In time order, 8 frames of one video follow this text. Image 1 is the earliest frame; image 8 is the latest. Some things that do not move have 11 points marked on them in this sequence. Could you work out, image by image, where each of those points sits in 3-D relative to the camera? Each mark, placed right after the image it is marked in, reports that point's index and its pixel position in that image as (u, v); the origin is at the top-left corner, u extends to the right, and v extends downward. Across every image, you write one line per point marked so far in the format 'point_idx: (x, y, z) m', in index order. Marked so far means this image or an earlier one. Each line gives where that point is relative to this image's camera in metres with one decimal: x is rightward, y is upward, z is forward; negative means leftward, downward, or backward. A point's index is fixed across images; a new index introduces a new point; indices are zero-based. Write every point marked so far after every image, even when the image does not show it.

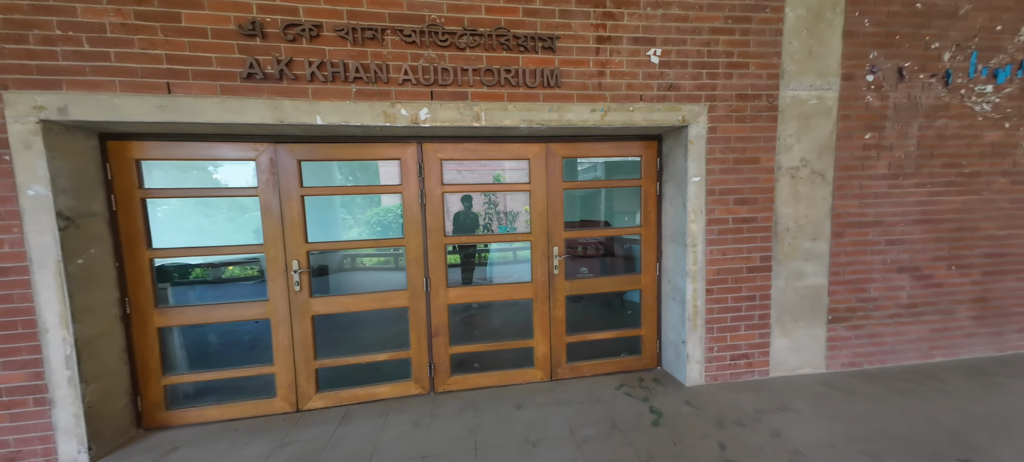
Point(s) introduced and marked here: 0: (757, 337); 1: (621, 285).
0: (+1.7, -0.8, +2.2) m
1: (+0.8, -0.4, +2.3) m
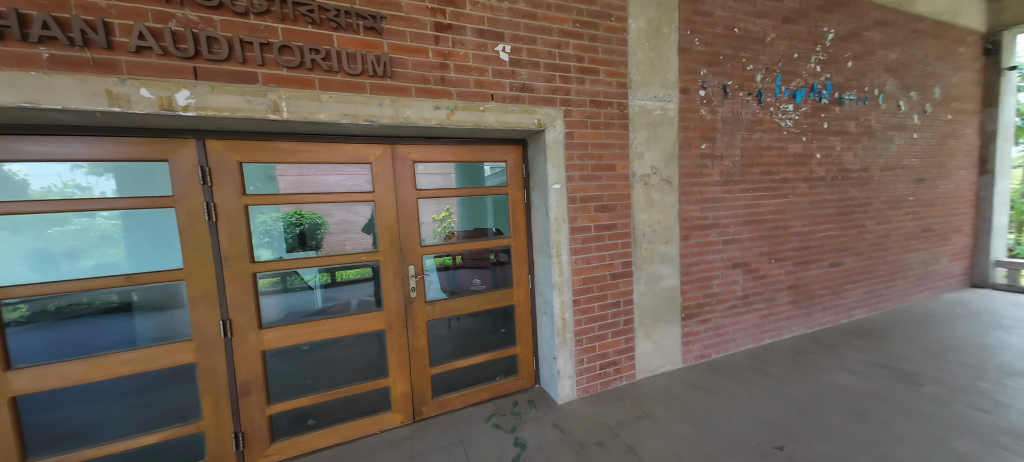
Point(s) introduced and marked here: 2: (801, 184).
0: (+0.8, -0.8, +2.3) m
1: (-0.1, -0.5, +2.1) m
2: (+2.9, +0.5, +3.2) m
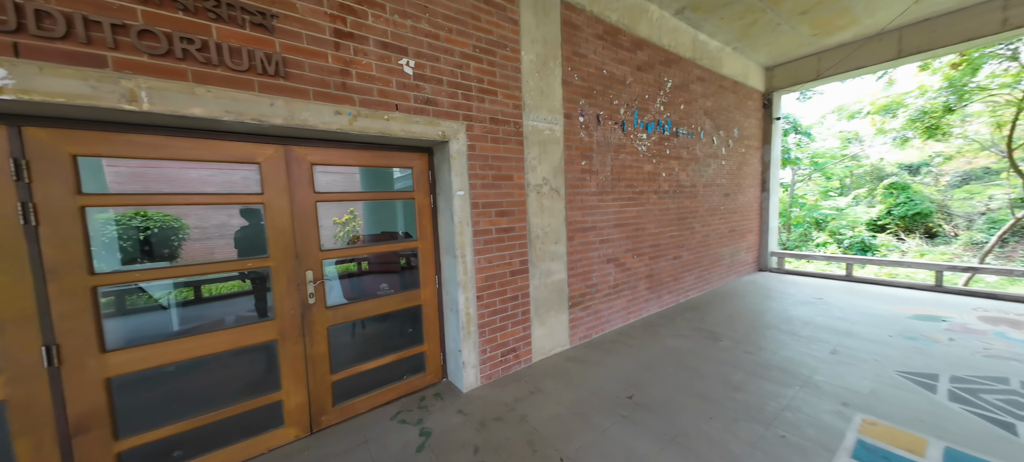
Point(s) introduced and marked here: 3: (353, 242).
0: (+0.1, -0.8, +2.6) m
1: (-0.8, -0.5, +2.2) m
2: (+1.8, +0.5, +4.0) m
3: (-1.0, -0.1, +2.0) m
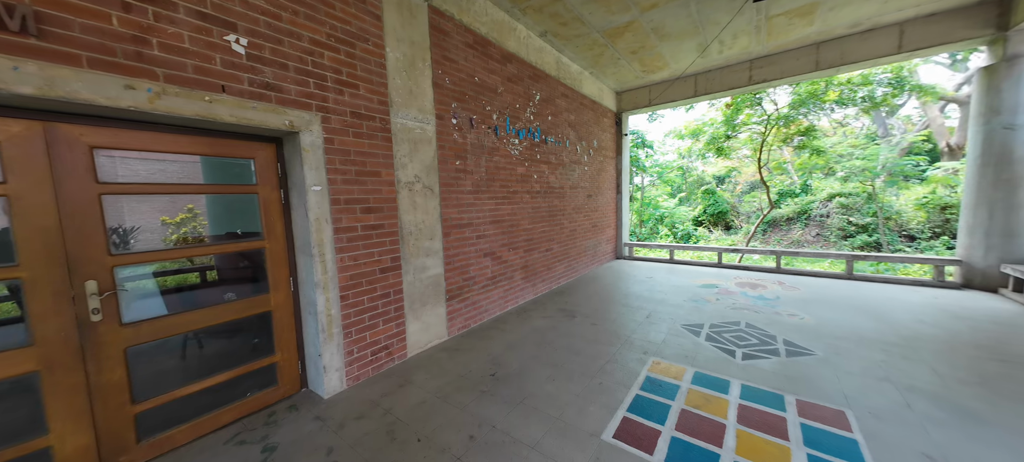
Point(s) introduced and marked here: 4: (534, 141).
0: (-1.0, -0.8, +2.6) m
1: (-1.7, -0.5, +1.9) m
2: (+0.2, +0.5, +4.5) m
3: (-1.8, -0.1, +1.7) m
4: (+0.3, +1.3, +4.6) m
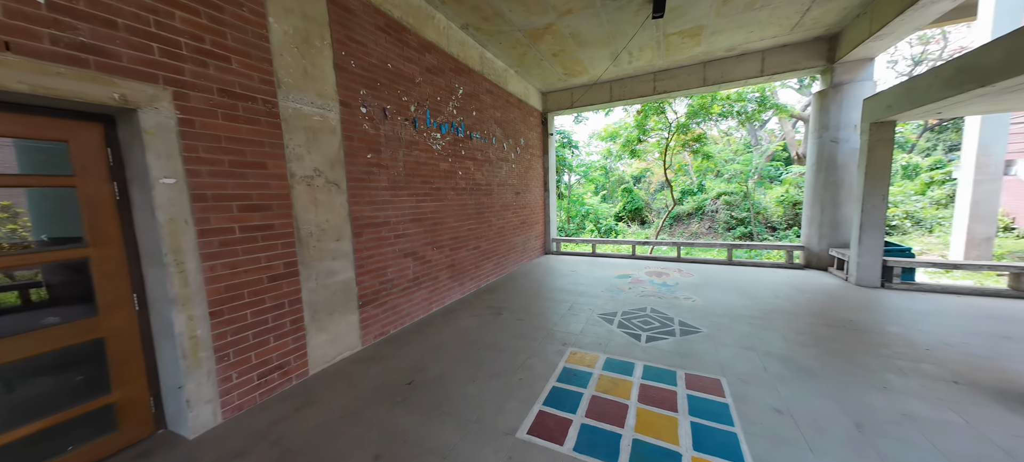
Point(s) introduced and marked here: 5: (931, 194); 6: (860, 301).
0: (-1.6, -0.8, +2.2) m
1: (-2.1, -0.5, +1.5) m
2: (-0.8, +0.5, +4.4) m
3: (-2.3, -0.1, +1.2) m
4: (-0.8, +1.3, +4.5) m
5: (+12.1, +1.1, +9.2) m
6: (+4.6, -0.9, +4.2) m
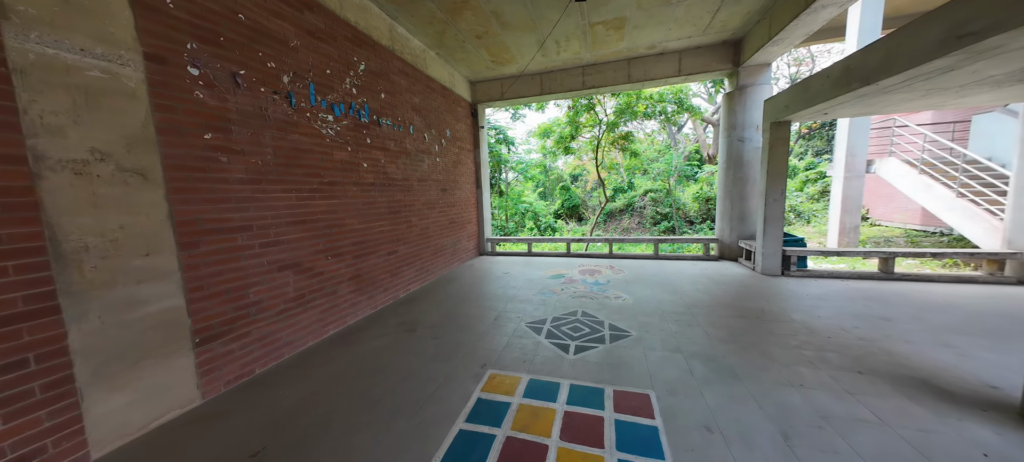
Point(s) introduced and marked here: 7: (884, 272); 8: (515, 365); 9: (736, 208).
0: (-2.2, -0.9, +1.4) m
1: (-2.6, -0.6, +0.6) m
2: (-1.8, +0.5, +3.6) m
3: (-2.7, -0.2, +0.3) m
4: (-1.8, +1.3, +3.7) m
5: (+10.0, +1.4, +10.6) m
6: (+3.6, -0.8, +4.4) m
7: (+5.6, -0.6, +4.7) m
8: (0.0, -1.1, +2.7) m
9: (+4.2, +0.4, +5.9) m
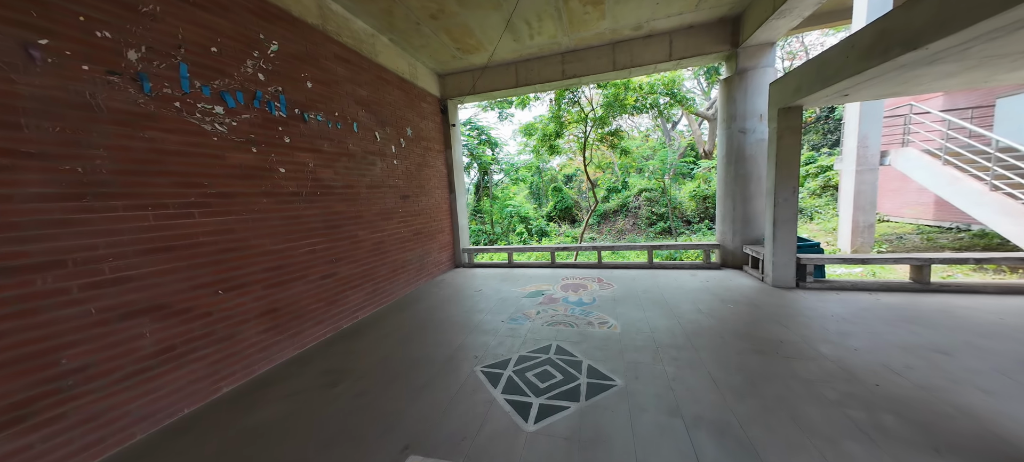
0: (-2.5, -1.1, +0.6) m
1: (-3.0, -0.8, -0.2) m
2: (-2.3, +0.3, +2.9) m
3: (-3.1, -0.4, -0.5) m
4: (-2.3, +1.1, +3.0) m
5: (+9.5, +1.4, +10.0) m
6: (+3.1, -0.9, +3.7) m
7: (+5.1, -0.6, +4.0) m
8: (-0.4, -1.3, +1.9) m
9: (+3.7, +0.4, +5.2) m
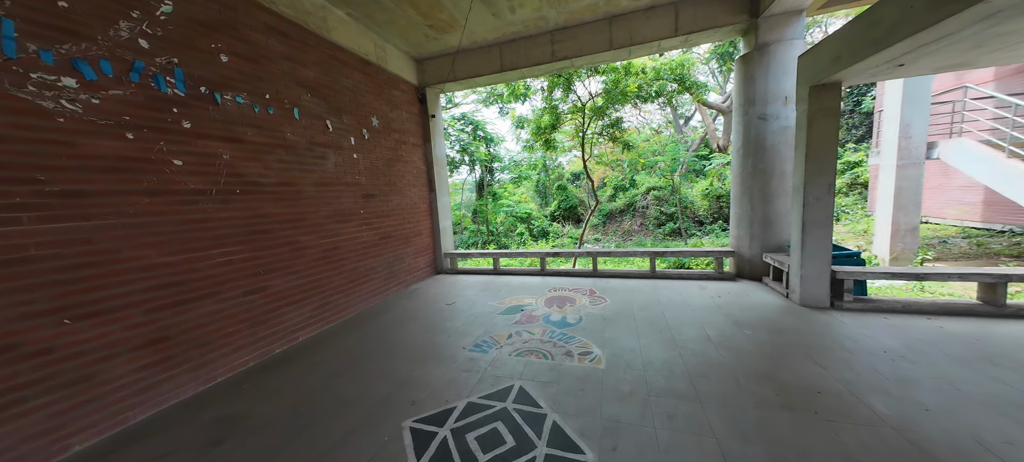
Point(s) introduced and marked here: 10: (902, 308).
0: (-3.0, -1.1, +0.1) m
1: (-3.4, -0.9, -0.8) m
2: (-2.6, +0.2, +2.3) m
3: (-3.5, -0.5, -1.1) m
4: (-2.6, +1.0, +2.4) m
5: (+9.3, +1.4, +9.0) m
6: (+2.8, -1.0, +2.9) m
7: (+4.8, -0.7, +3.2) m
8: (-0.8, -1.3, +1.3) m
9: (+3.4, +0.3, +4.4) m
10: (+4.1, -0.8, +3.3) m
